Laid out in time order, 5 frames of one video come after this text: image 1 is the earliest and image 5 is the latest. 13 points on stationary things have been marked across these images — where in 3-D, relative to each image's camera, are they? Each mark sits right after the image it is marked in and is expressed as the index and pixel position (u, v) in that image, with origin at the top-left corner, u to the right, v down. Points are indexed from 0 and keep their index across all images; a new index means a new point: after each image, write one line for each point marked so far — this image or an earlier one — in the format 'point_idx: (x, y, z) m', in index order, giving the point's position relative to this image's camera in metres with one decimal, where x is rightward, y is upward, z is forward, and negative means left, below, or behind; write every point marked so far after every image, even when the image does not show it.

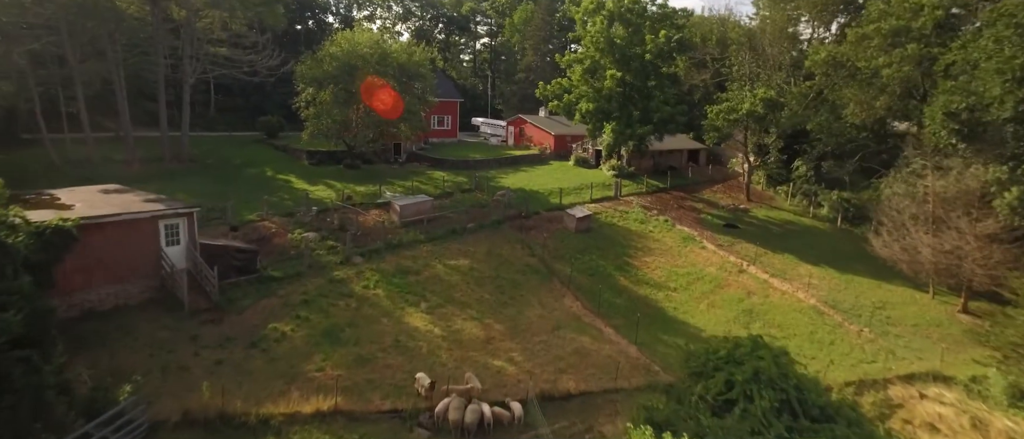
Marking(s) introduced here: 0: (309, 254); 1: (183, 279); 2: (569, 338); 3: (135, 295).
0: (-7.8, -1.3, +19.8) m
1: (-9.2, -1.6, +14.4) m
2: (+1.8, -3.8, +16.5) m
3: (-10.7, -2.2, +14.5) m
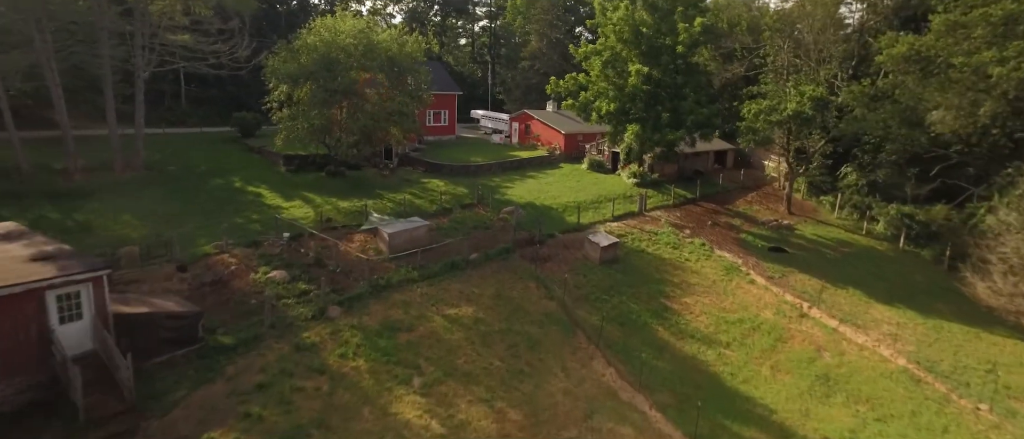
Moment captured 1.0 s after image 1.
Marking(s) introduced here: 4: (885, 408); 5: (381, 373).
0: (-7.3, -2.6, +15.7) m
1: (-8.6, -3.2, +10.3) m
2: (+2.4, -5.2, +12.6) m
3: (-10.2, -3.7, +10.4) m
4: (+10.3, -5.2, +14.2) m
5: (-3.5, -4.1, +13.8) m
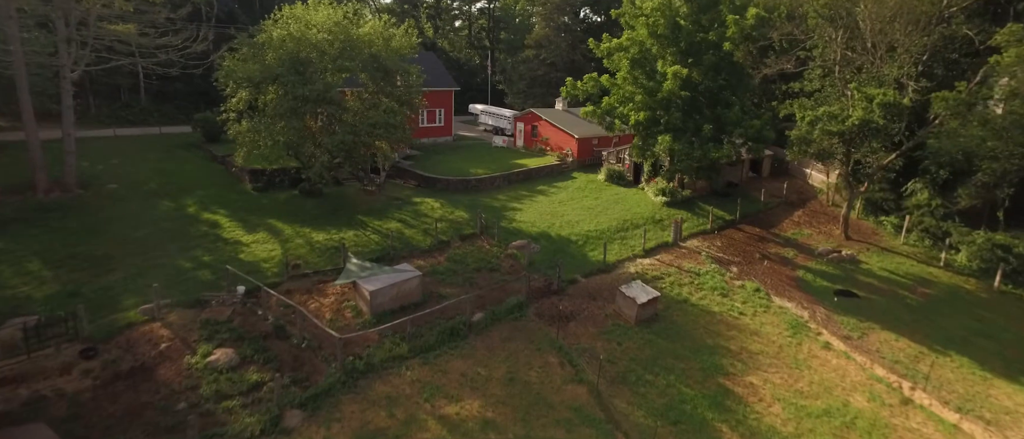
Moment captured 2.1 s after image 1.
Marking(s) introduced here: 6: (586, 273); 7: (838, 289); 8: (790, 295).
0: (-6.8, -4.4, +11.5) m
1: (-8.1, -5.1, +6.1) m
2: (+2.9, -7.1, +8.5) m
3: (-9.6, -5.7, +6.2) m
4: (+10.9, -7.0, +10.2) m
5: (-3.0, -5.9, +9.7) m
6: (+2.7, -1.9, +18.7) m
7: (+12.2, -2.6, +19.3) m
8: (+10.1, -2.8, +18.6) m
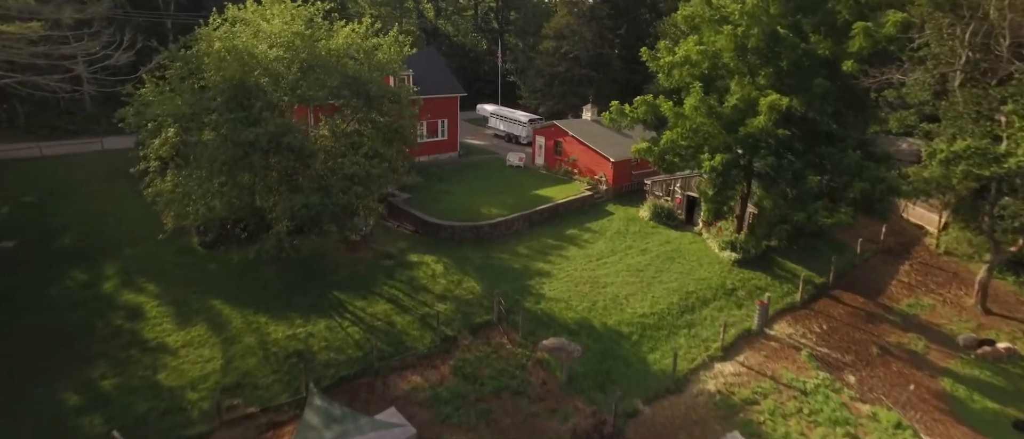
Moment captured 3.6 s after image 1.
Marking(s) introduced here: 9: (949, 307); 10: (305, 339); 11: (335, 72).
0: (-6.1, -7.5, +6.1) m
1: (-7.4, -8.5, +0.8) m
2: (+3.6, -10.3, +3.2) m
3: (-8.9, -9.0, +1.0) m
4: (+11.6, -10.1, +4.8) m
5: (-2.2, -9.1, +4.4) m
6: (+3.6, -4.6, +13.1) m
7: (+13.1, -5.2, +13.6) m
8: (+10.9, -5.4, +13.0) m
9: (+15.3, -3.1, +18.1) m
10: (-5.9, -3.4, +14.8) m
11: (-5.5, +4.7, +16.0) m
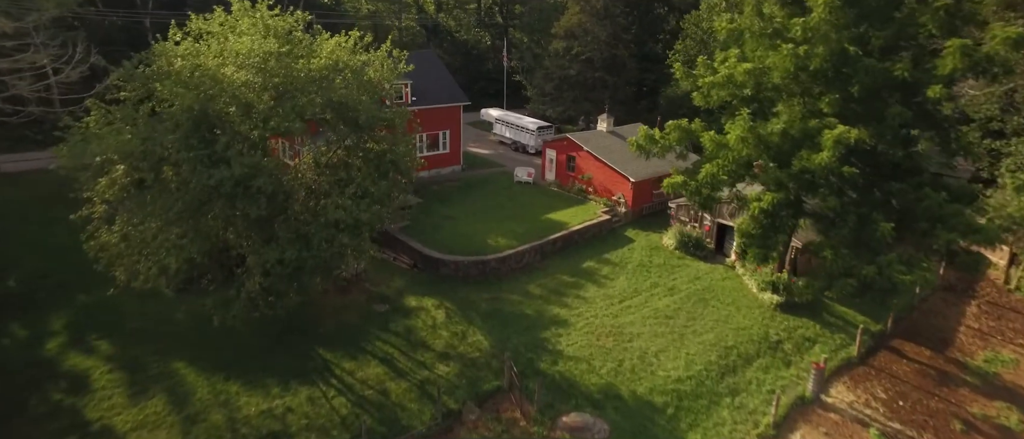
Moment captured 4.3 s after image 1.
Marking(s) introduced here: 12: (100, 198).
0: (-5.7, -9.0, +3.9) m
1: (-7.1, -10.2, -1.4) m
2: (+3.9, -11.8, +1.1) m
3: (-8.6, -10.7, -1.1) m
4: (+11.9, -11.6, +2.6) m
5: (-1.9, -10.6, +2.2) m
6: (+3.9, -6.0, +10.8) m
7: (+13.4, -6.6, +11.3) m
8: (+11.3, -6.8, +10.7) m
9: (+15.7, -4.3, +15.7) m
10: (-5.6, -4.7, +12.5) m
11: (-5.1, +3.3, +13.5) m
12: (-10.2, +0.6, +13.0) m
